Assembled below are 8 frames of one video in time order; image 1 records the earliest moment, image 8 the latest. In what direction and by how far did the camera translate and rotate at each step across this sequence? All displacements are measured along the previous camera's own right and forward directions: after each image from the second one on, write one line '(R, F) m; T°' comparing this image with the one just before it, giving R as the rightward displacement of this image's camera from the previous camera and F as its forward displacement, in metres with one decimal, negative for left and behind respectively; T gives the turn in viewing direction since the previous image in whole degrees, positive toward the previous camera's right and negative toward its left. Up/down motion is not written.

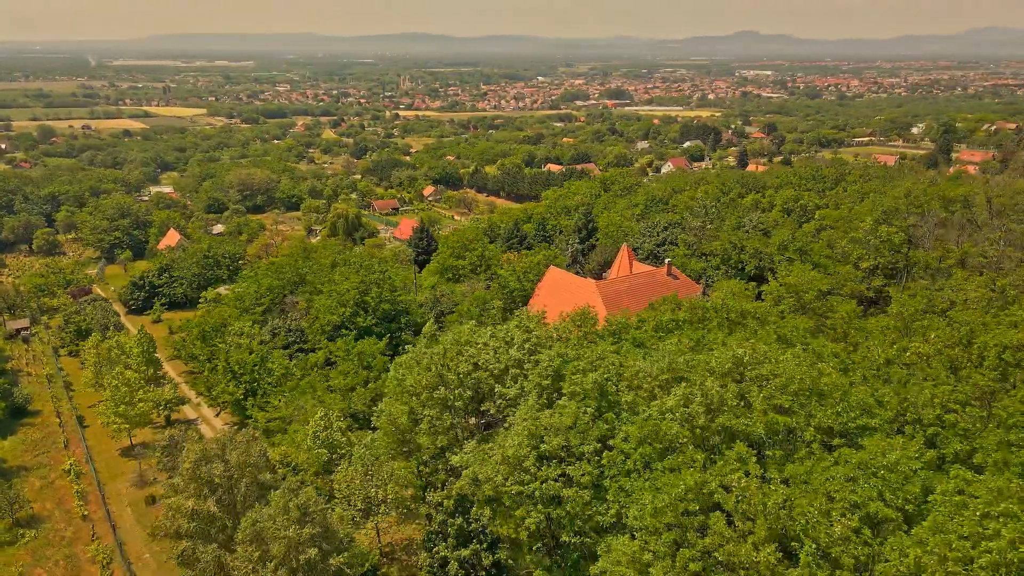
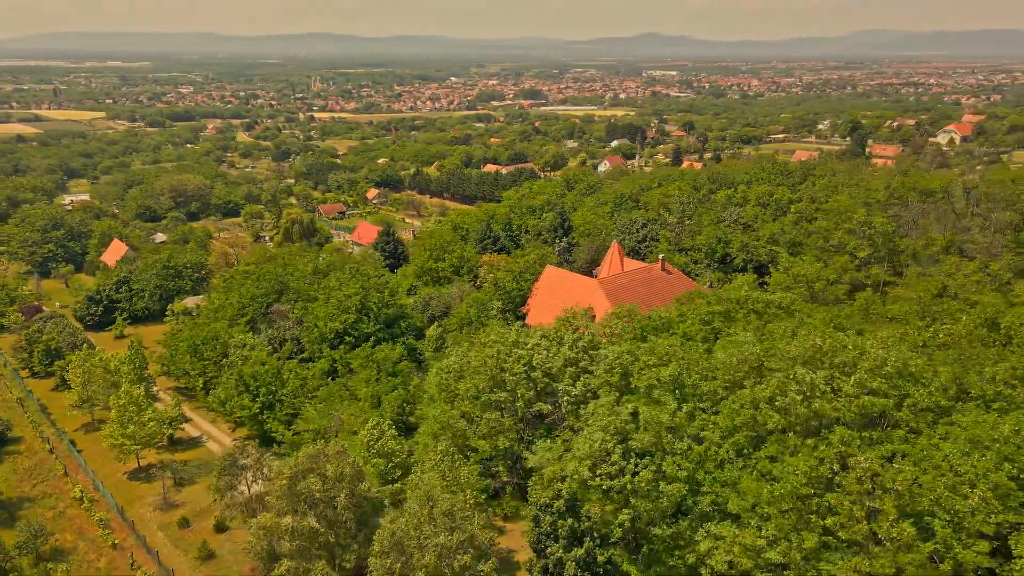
(-3.4, +0.1) m; +6°
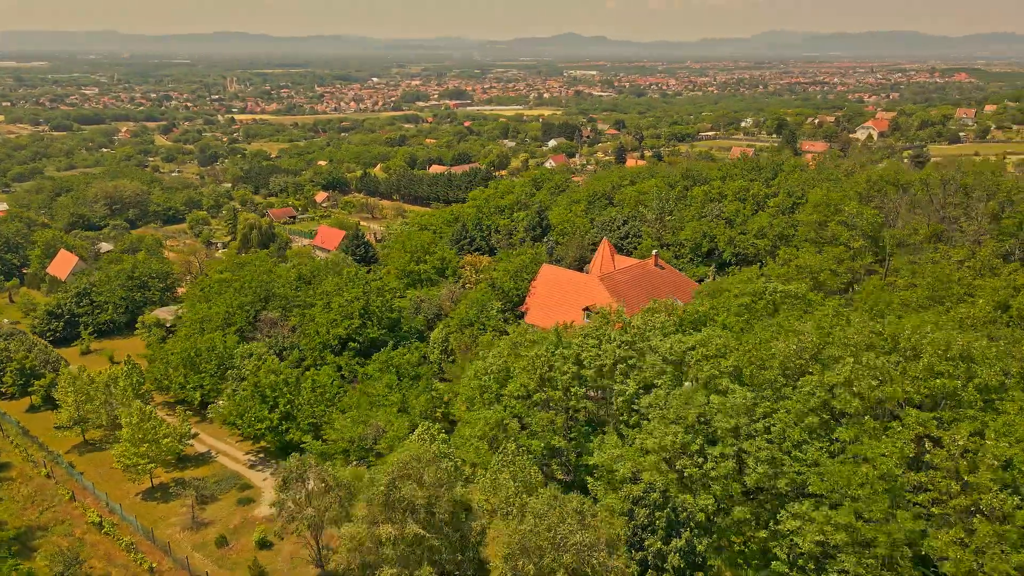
(-3.1, +0.1) m; +5°
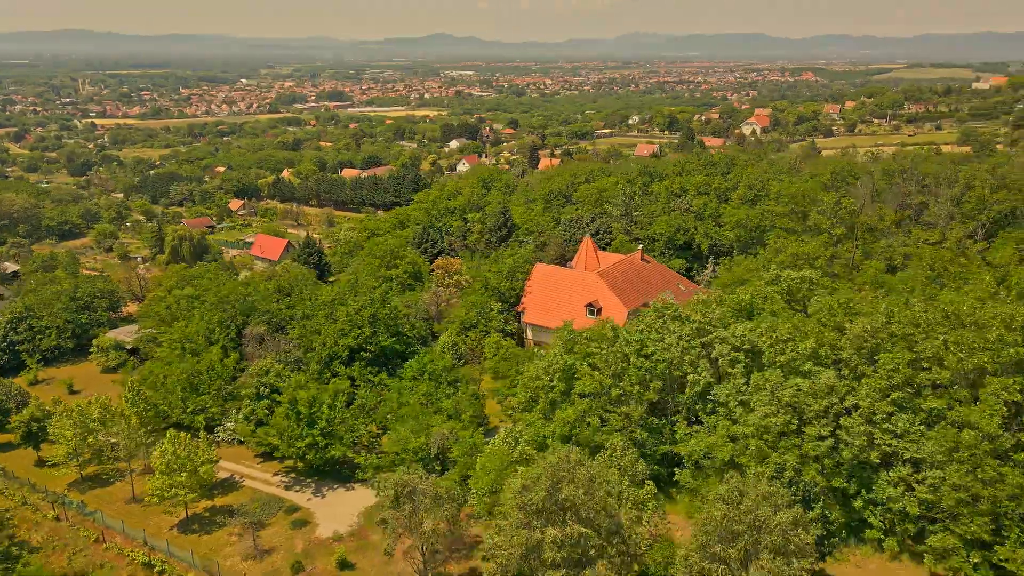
(-4.8, +0.2) m; +9°
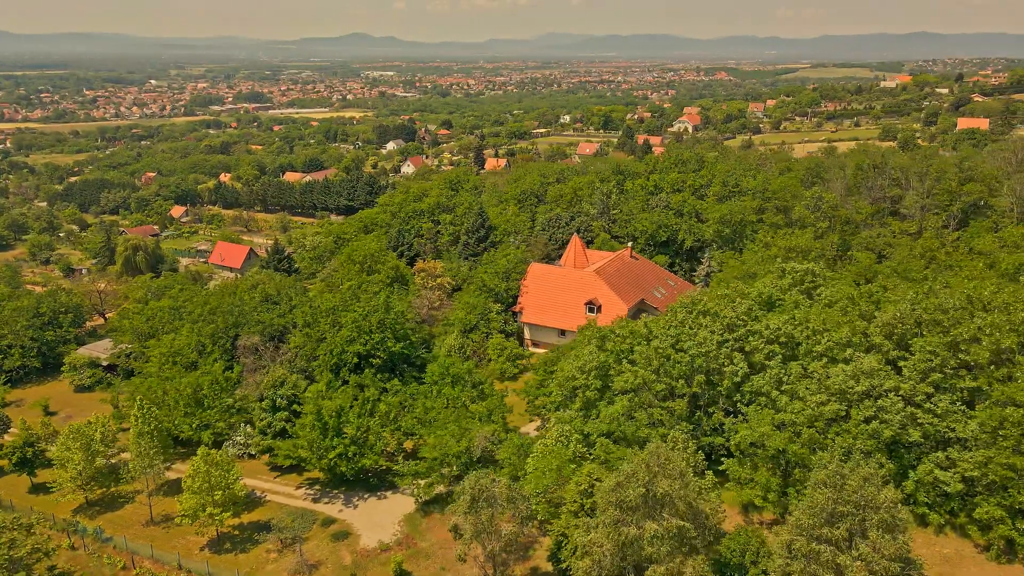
(-3.0, 0.0) m; +5°
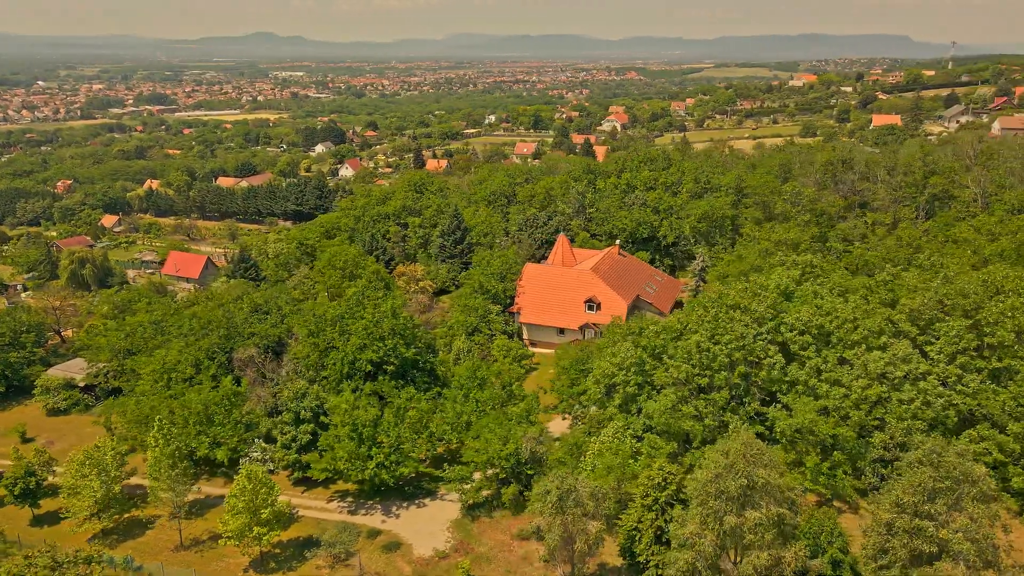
(-3.4, +0.1) m; +6°
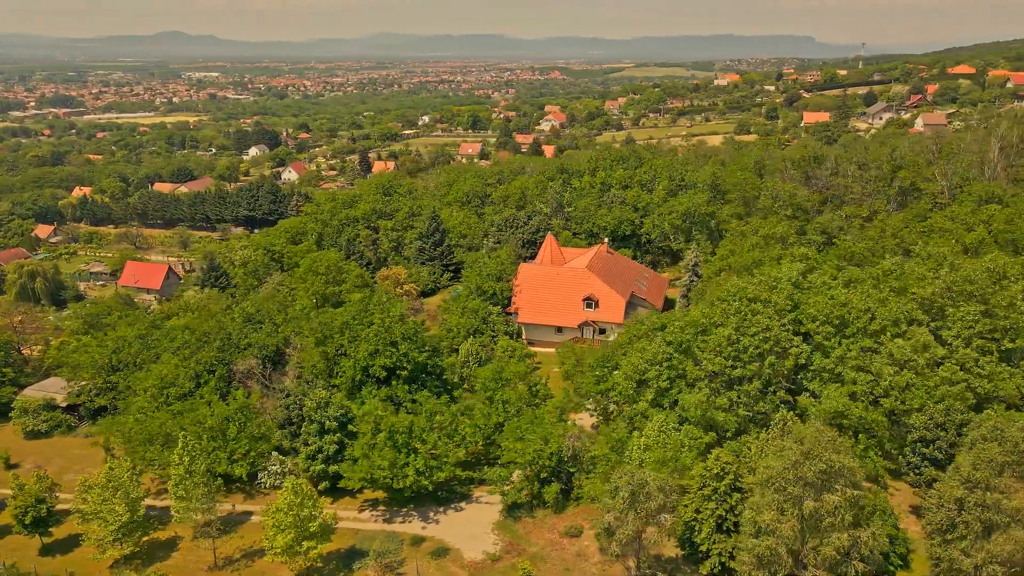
(-3.0, 0.0) m; +5°
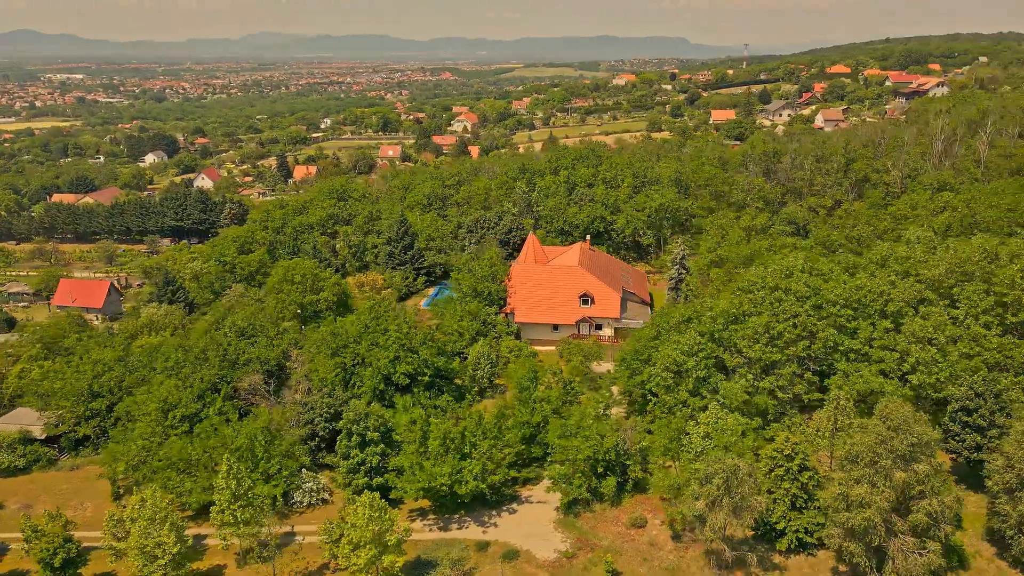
(-4.3, +0.2) m; +8°
